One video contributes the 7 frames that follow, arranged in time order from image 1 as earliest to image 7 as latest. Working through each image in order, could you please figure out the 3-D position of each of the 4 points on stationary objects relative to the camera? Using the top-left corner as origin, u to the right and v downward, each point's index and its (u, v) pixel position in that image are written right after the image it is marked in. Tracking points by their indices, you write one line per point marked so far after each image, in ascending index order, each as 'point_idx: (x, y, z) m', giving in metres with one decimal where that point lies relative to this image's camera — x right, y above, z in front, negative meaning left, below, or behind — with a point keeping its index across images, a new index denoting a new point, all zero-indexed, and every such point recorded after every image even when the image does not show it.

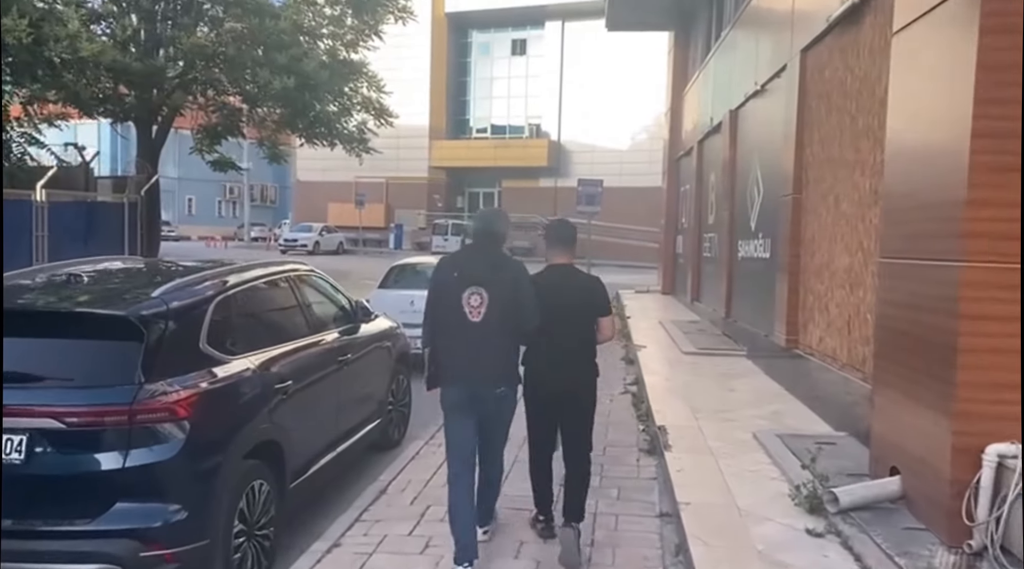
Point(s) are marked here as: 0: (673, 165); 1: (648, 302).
0: (+3.7, +2.7, +17.7) m
1: (+2.9, -0.4, +16.2) m
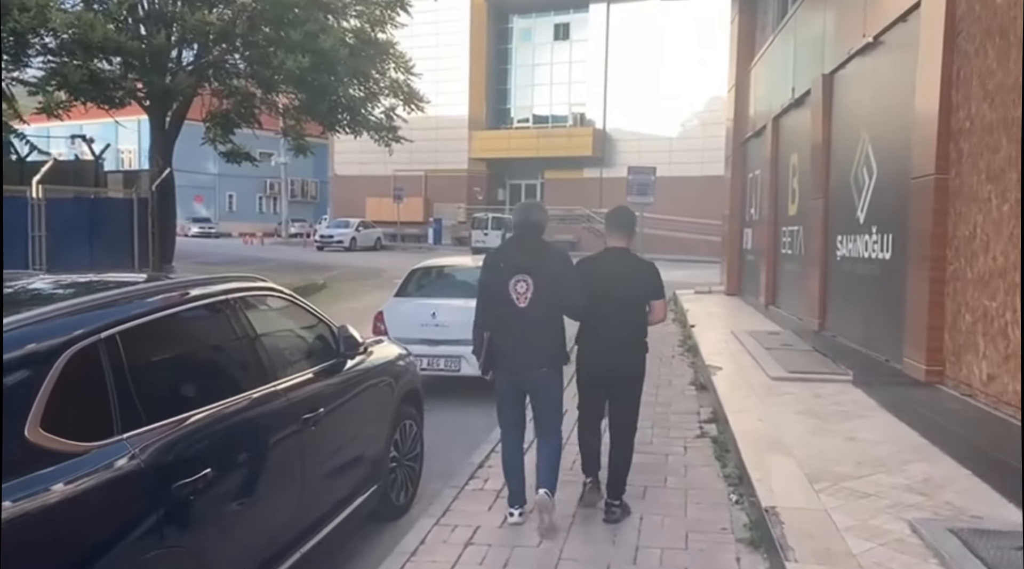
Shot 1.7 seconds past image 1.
0: (+4.6, +2.7, +15.6) m
1: (+3.7, -0.4, +14.2) m
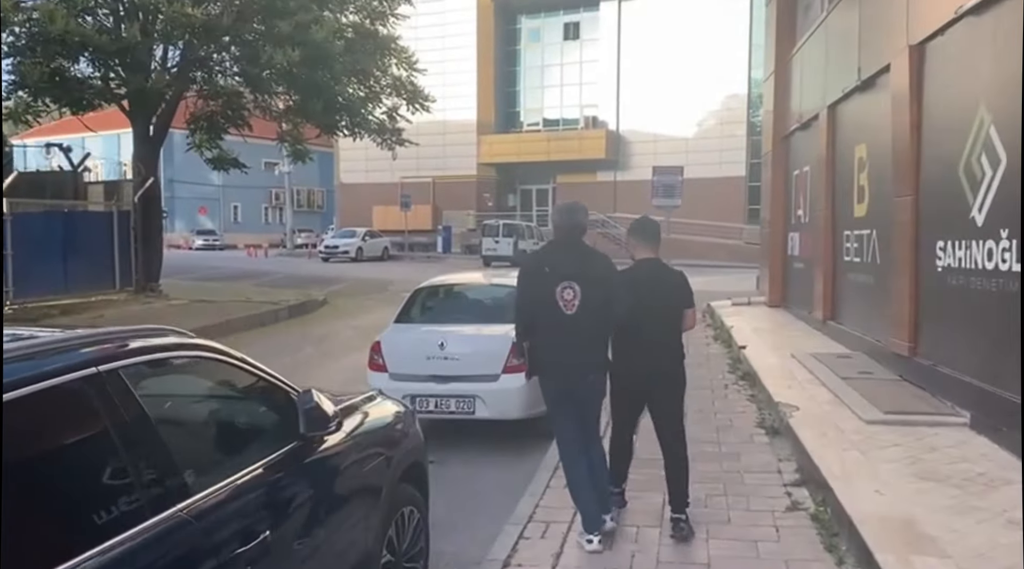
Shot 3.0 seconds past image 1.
0: (+4.9, +2.5, +14.0) m
1: (+4.0, -0.6, +12.6) m
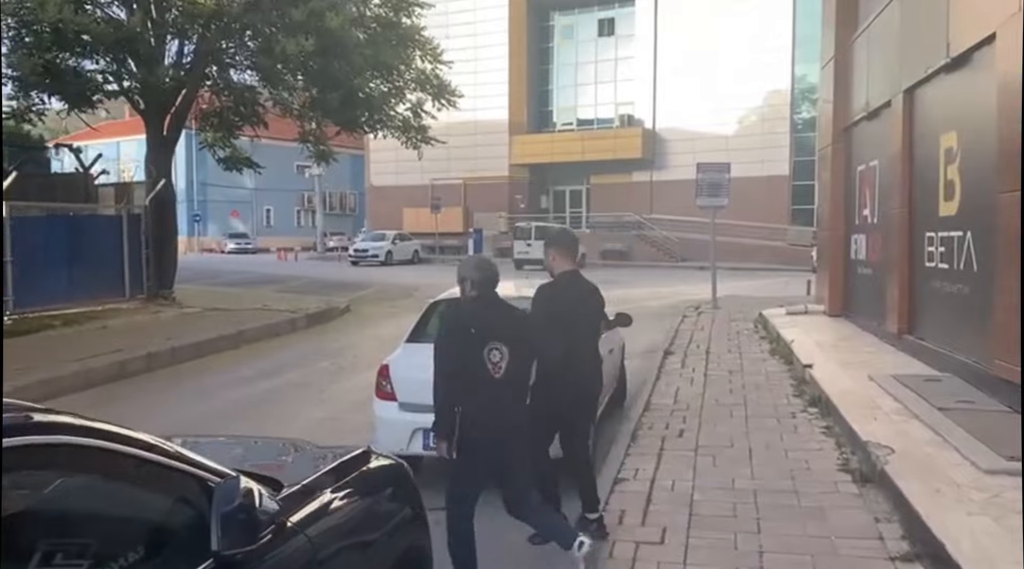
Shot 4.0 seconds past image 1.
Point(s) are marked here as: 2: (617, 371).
0: (+5.4, +2.4, +12.7) m
1: (+4.4, -0.7, +11.3) m
2: (+1.2, -1.0, +8.6) m
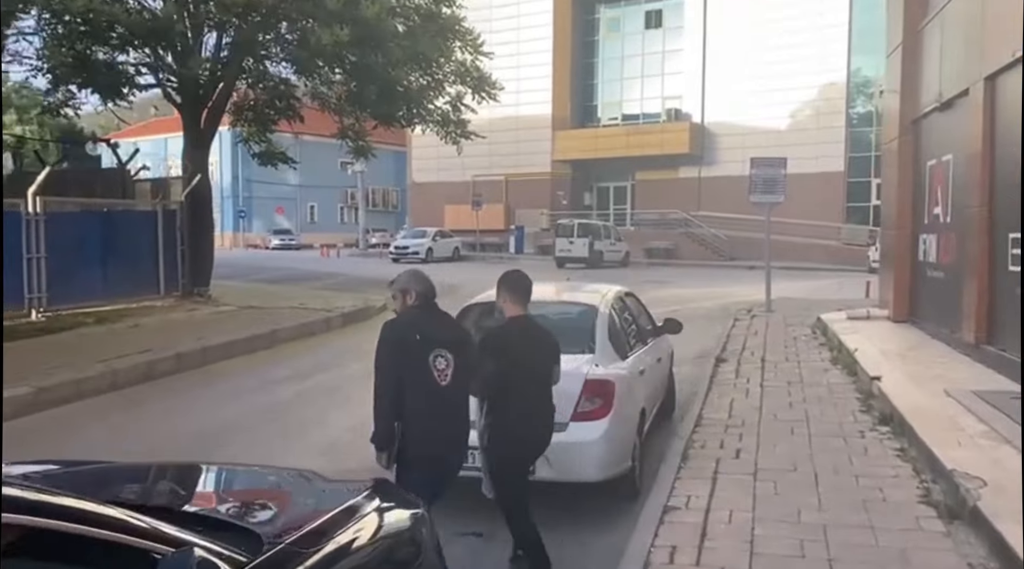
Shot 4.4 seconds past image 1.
0: (+6.0, +2.4, +11.8) m
1: (+5.0, -0.7, +10.5) m
2: (+1.6, -1.0, +7.9) m
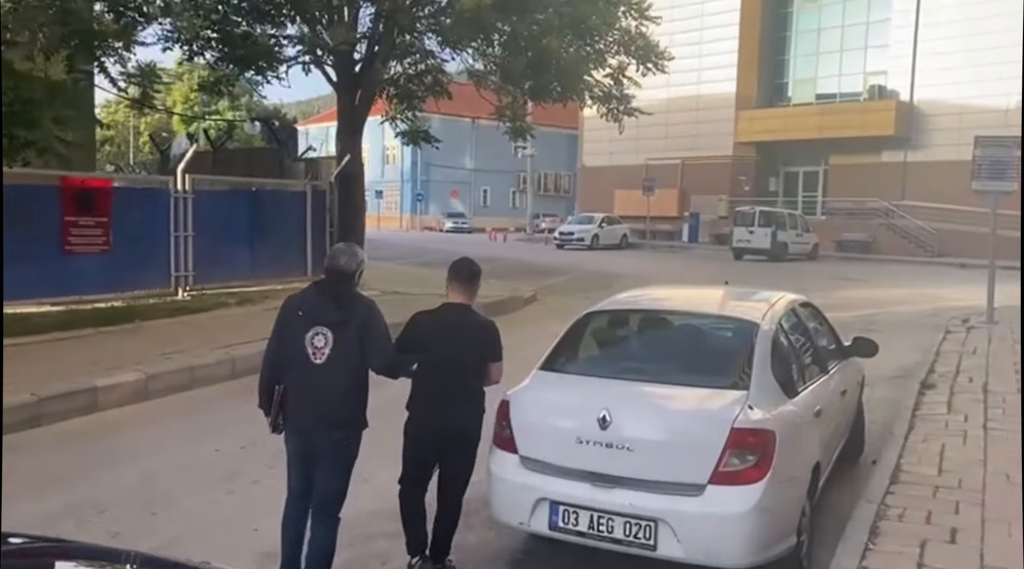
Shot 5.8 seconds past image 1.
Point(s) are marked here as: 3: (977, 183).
0: (+8.0, +2.2, +8.9) m
1: (+6.6, -0.9, +7.9) m
2: (+2.7, -1.1, +6.2) m
3: (+7.5, +1.6, +12.5) m
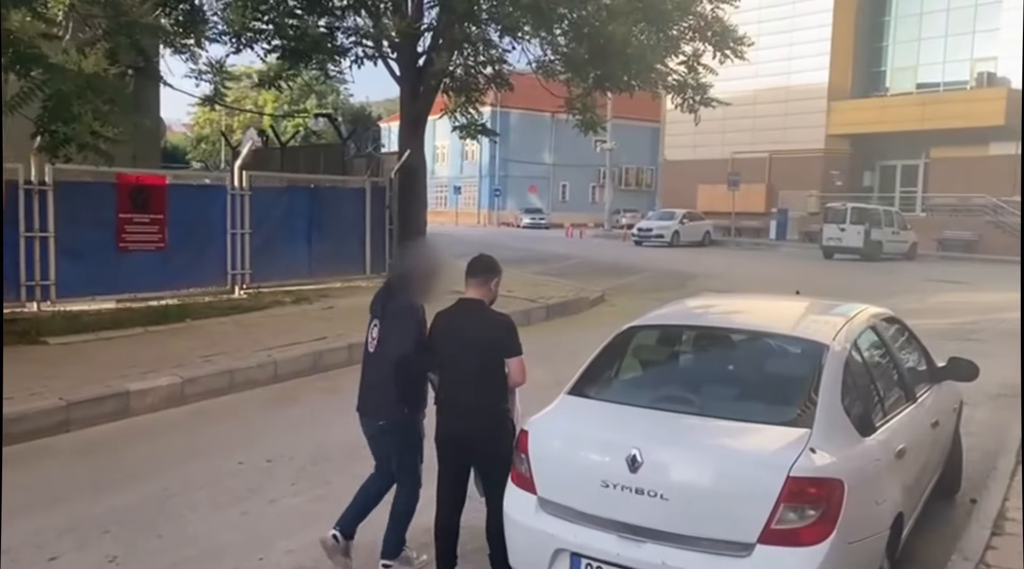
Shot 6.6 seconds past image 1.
0: (+8.6, +2.0, +7.4) m
1: (+7.0, -1.0, +6.6) m
2: (+2.9, -1.2, +5.3) m
3: (+8.4, +1.5, +11.1) m
